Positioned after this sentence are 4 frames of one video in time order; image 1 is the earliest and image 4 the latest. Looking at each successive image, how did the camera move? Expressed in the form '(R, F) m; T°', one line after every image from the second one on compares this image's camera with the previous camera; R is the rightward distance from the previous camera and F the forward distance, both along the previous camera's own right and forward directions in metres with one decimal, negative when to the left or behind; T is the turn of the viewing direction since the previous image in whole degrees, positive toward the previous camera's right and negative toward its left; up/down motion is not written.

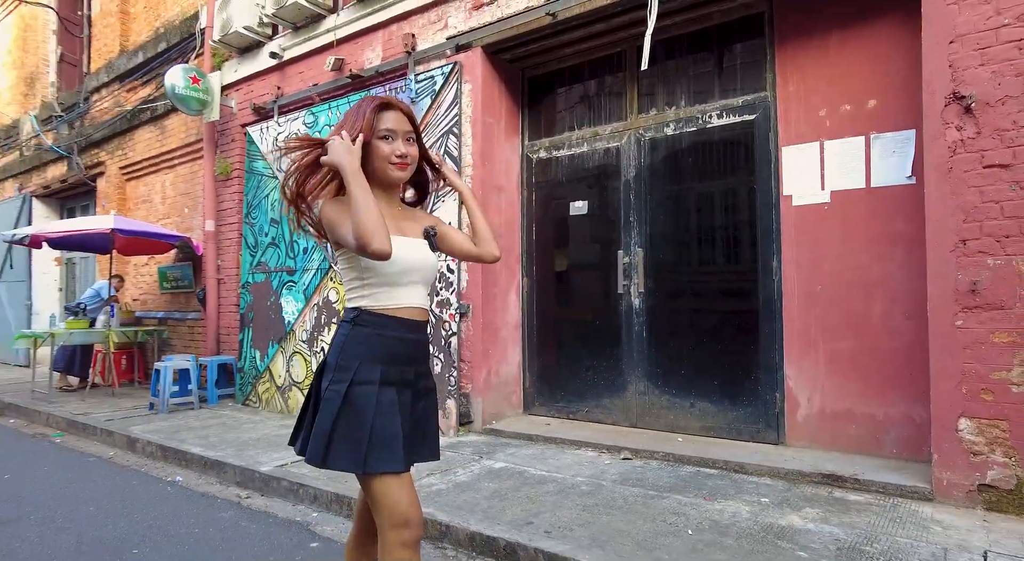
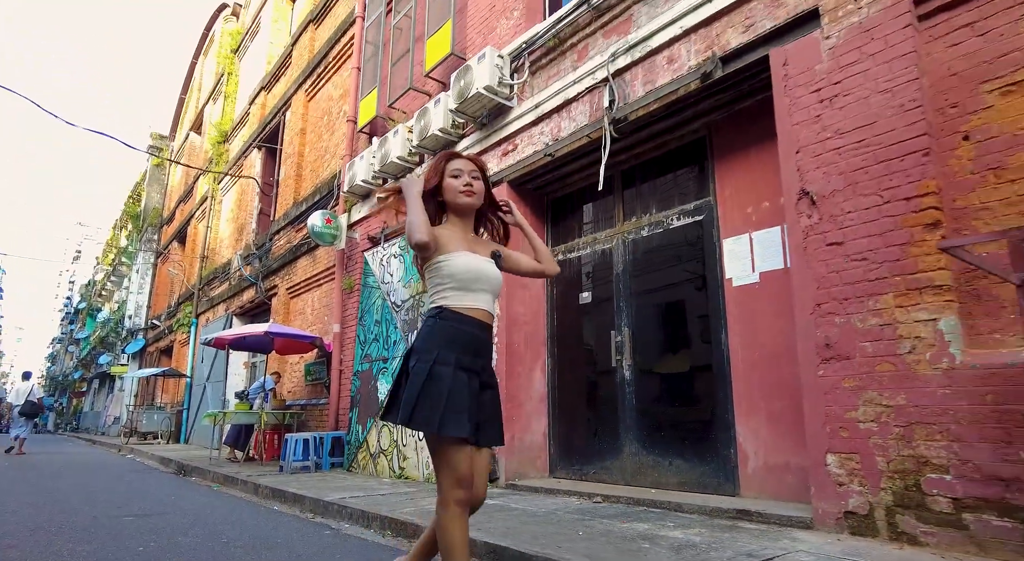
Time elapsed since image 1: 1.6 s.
(+1.4, -1.0) m; -15°
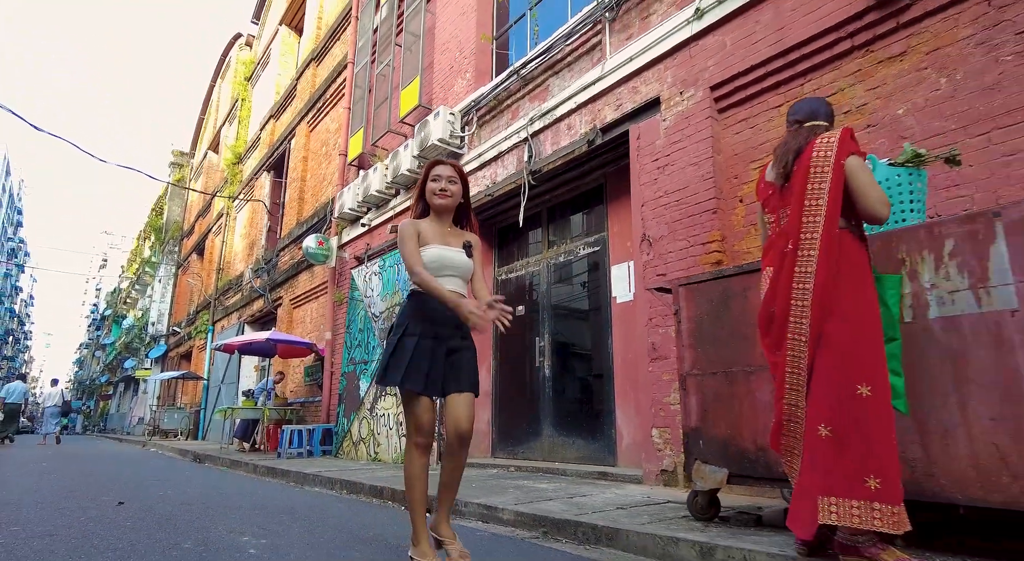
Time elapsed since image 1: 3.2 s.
(+0.9, -1.3) m; -2°
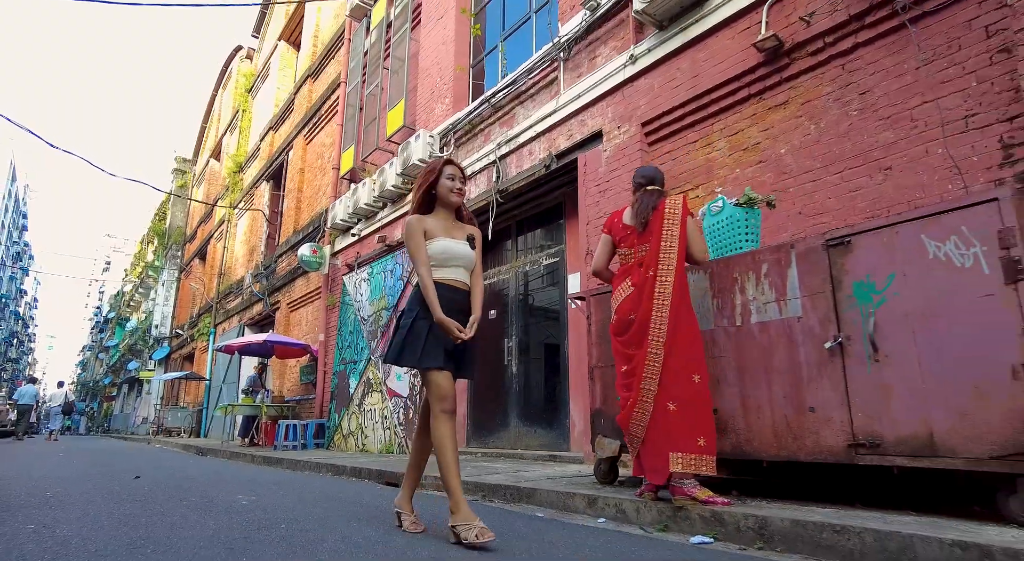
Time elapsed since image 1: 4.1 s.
(+0.4, -0.8) m; 0°
